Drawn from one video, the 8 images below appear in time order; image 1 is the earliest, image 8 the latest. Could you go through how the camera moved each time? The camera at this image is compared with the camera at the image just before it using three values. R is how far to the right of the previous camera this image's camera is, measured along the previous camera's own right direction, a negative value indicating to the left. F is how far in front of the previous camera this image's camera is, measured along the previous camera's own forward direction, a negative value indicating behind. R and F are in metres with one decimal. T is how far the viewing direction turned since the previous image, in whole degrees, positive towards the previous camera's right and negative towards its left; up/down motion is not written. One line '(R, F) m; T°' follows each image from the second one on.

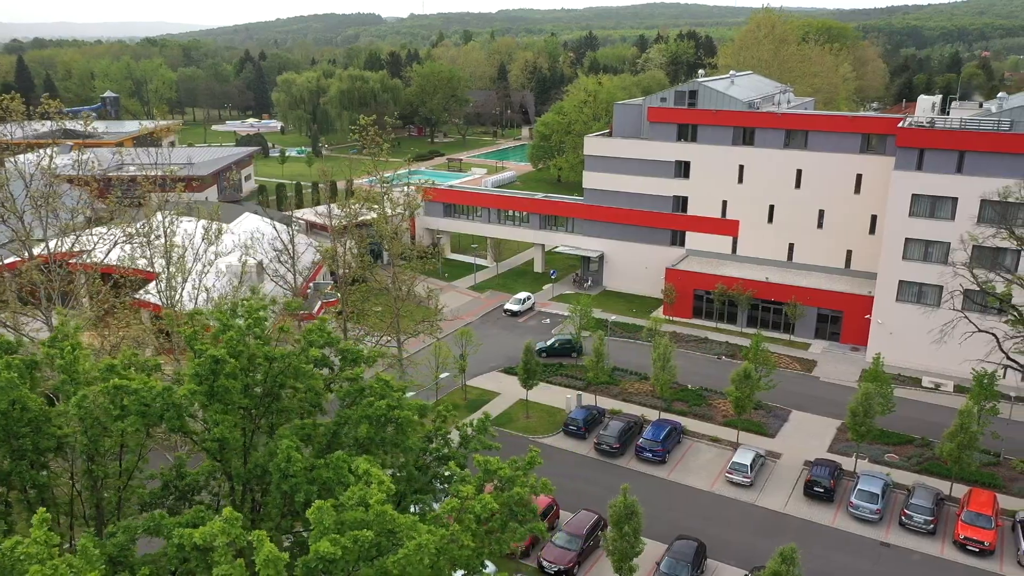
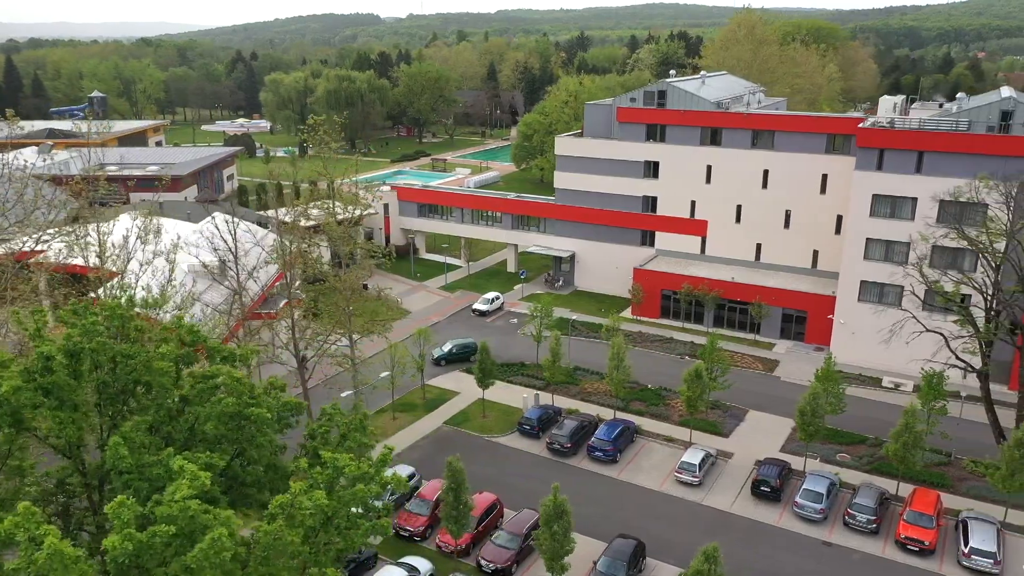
(+1.6, -0.1) m; 0°
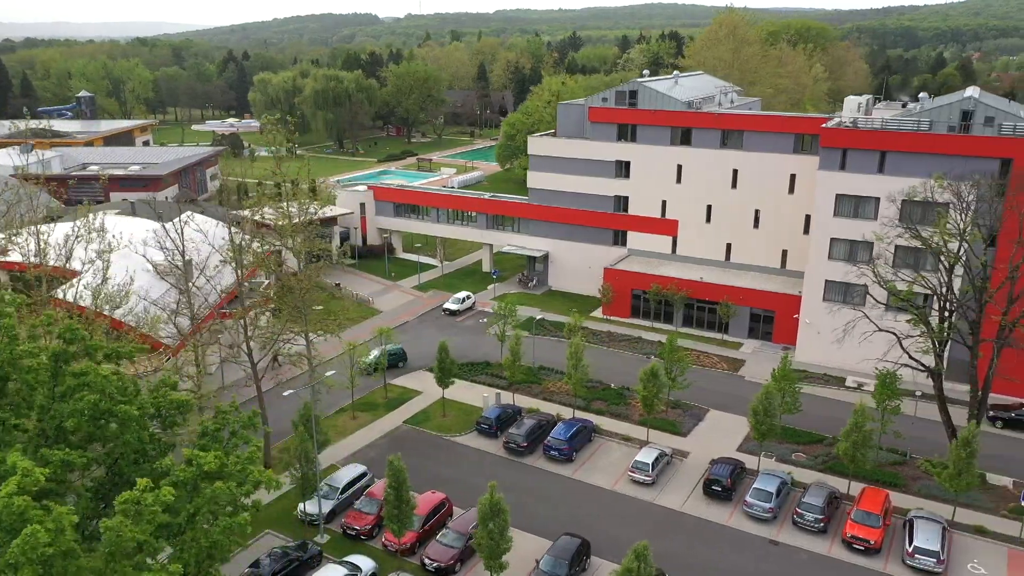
(+1.4, 0.0) m; 0°
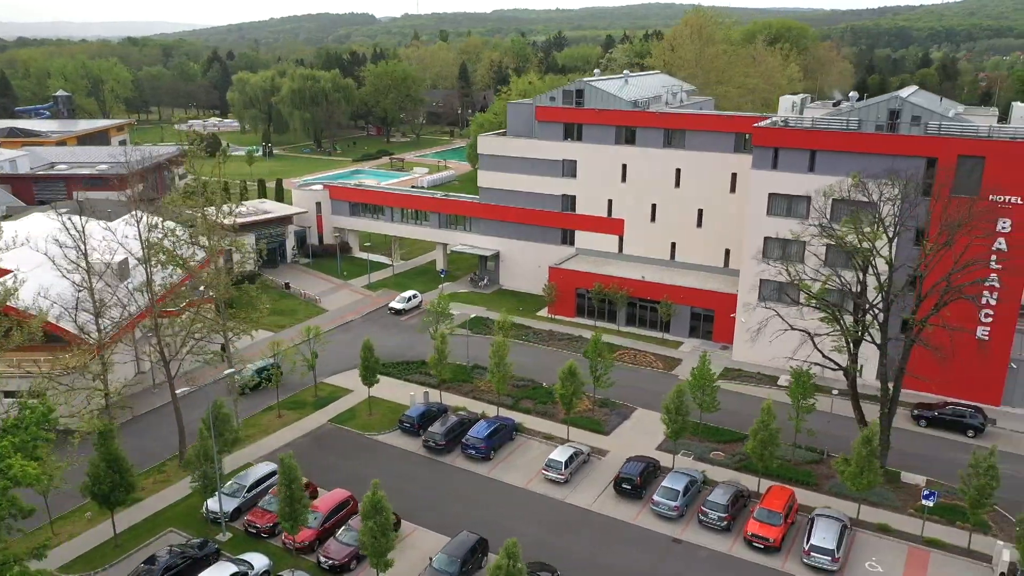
(+2.7, 0.0) m; 0°
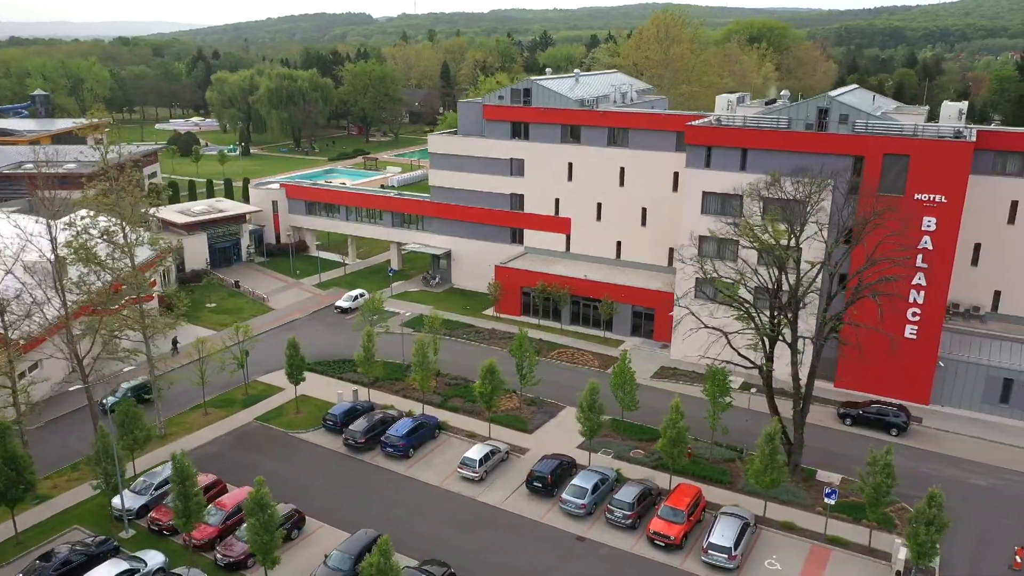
(+2.7, 0.0) m; 0°
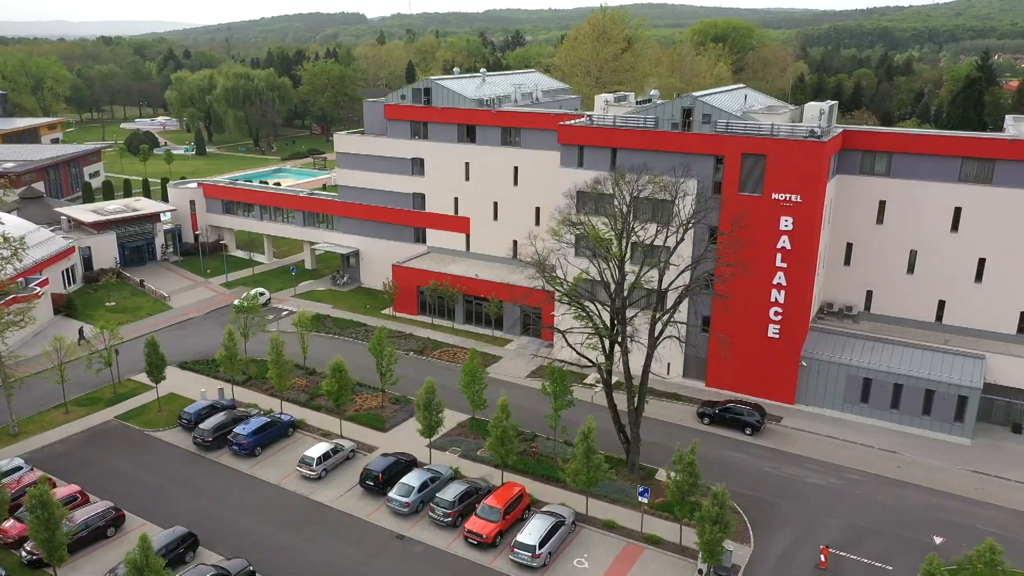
(+5.0, -0.1) m; 0°
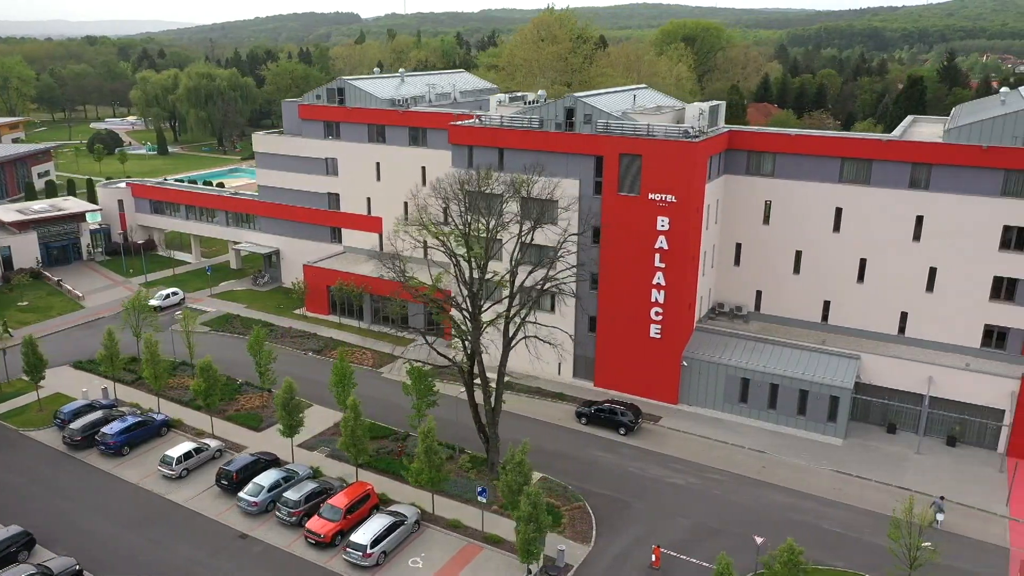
(+4.4, 0.0) m; 0°
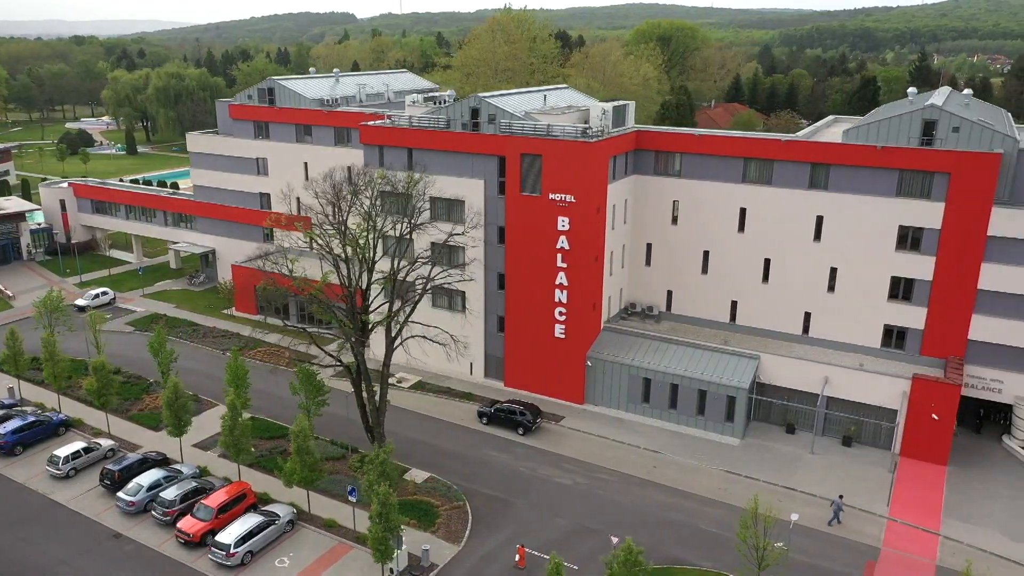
(+3.5, 0.0) m; 0°
